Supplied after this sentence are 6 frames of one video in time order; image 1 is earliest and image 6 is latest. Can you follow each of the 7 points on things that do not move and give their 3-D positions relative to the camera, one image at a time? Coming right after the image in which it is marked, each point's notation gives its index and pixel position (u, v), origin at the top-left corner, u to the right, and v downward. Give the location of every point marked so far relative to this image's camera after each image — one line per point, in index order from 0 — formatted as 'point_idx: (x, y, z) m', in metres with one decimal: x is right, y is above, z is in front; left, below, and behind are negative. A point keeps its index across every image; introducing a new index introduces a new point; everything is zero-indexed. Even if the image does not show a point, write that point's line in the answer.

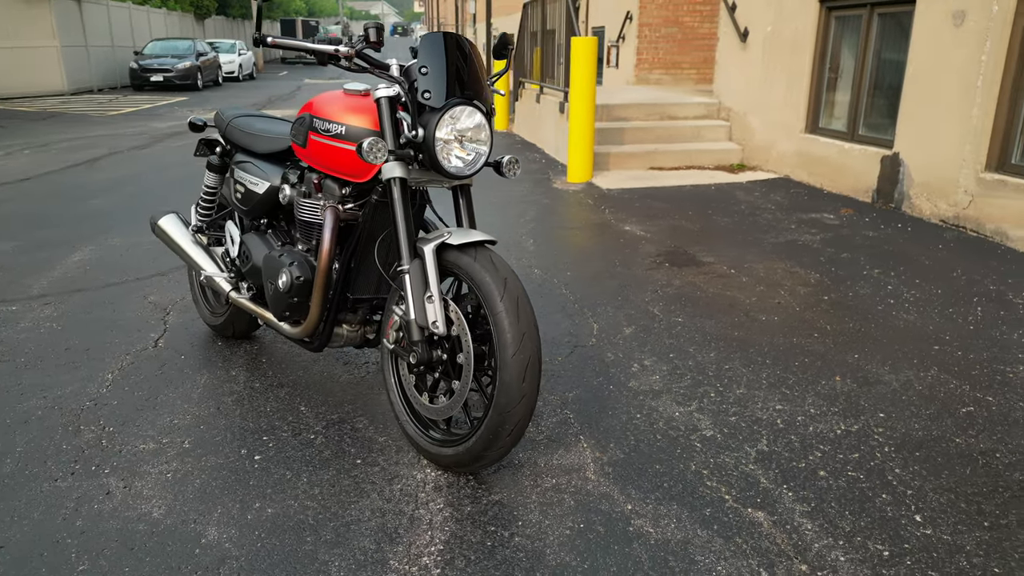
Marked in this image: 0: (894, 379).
0: (+1.9, -0.4, +3.7) m
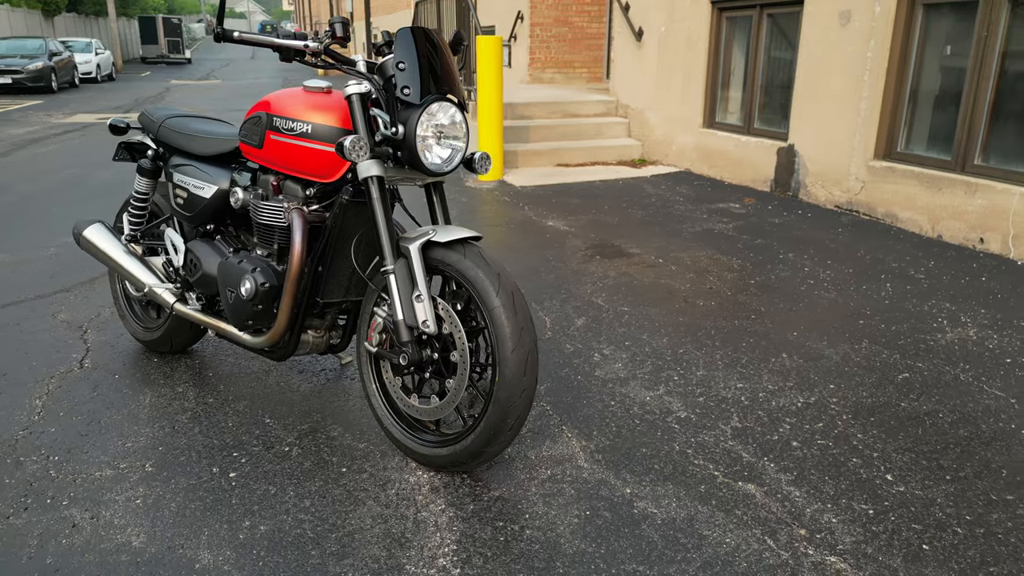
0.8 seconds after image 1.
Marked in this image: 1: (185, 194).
0: (+1.7, -0.3, +4.0) m
1: (-1.5, +0.4, +3.6) m
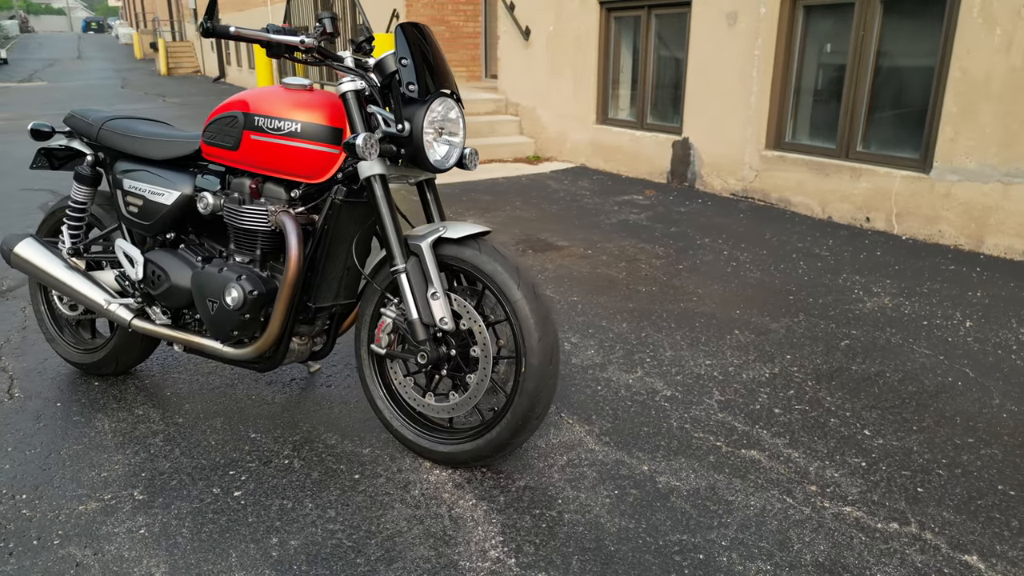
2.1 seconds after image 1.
0: (+1.5, -0.2, +4.3) m
1: (-1.6, +0.4, +3.3) m
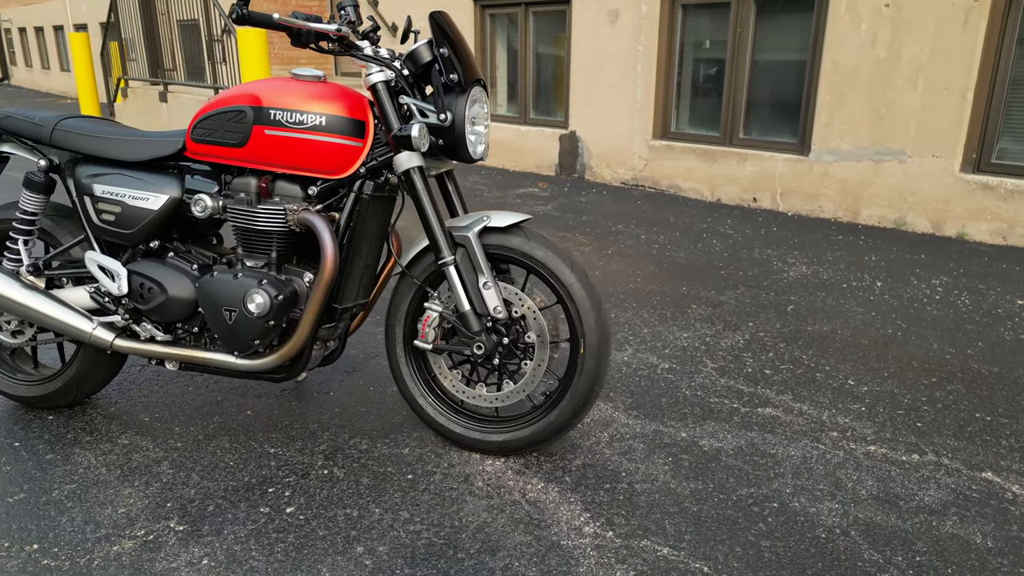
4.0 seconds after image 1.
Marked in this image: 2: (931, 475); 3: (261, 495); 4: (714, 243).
0: (+1.3, -0.1, +4.7) m
1: (-1.6, +0.3, +3.0) m
2: (+1.5, -0.7, +2.7) m
3: (-0.9, -0.8, +2.7) m
4: (+1.6, +0.4, +6.0) m
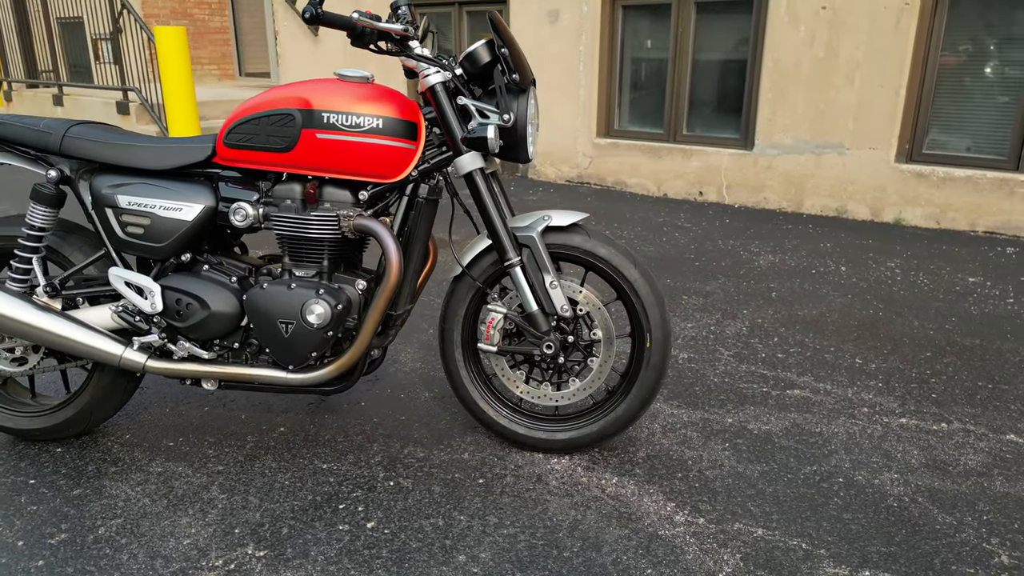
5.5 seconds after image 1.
0: (+1.3, 0.0, +4.9) m
1: (-1.4, +0.2, +2.8) m
2: (+1.8, -0.6, +2.9) m
3: (-0.6, -0.8, +2.6) m
4: (+1.4, +0.4, +6.2) m
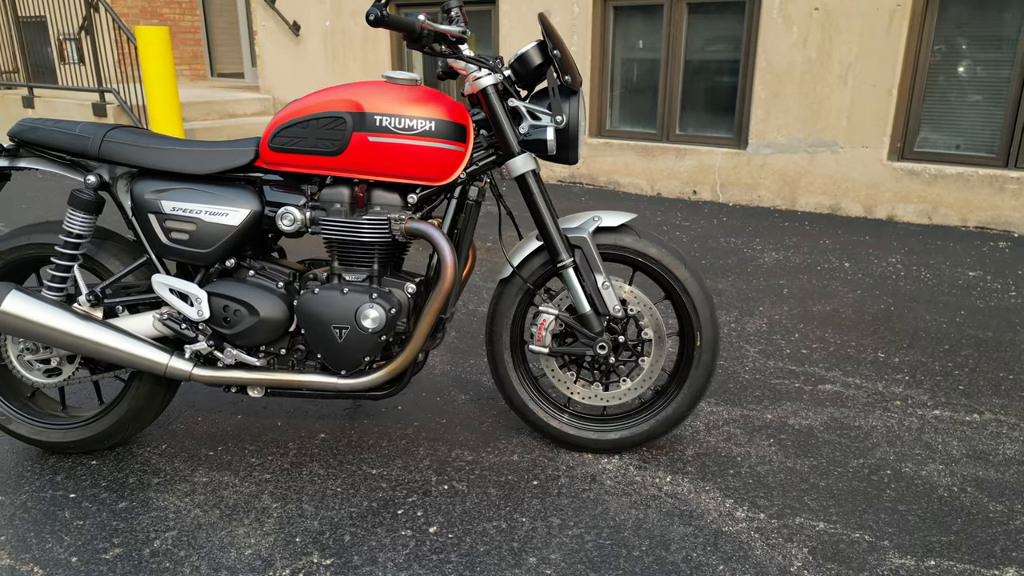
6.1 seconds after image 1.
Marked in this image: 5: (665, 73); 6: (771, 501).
0: (+1.4, 0.0, +4.9) m
1: (-1.2, +0.2, +2.8) m
2: (+2.0, -0.6, +3.0) m
3: (-0.4, -0.8, +2.6) m
4: (+1.4, +0.4, +6.3) m
5: (+1.5, +2.2, +7.6) m
6: (+0.9, -0.7, +2.6) m
